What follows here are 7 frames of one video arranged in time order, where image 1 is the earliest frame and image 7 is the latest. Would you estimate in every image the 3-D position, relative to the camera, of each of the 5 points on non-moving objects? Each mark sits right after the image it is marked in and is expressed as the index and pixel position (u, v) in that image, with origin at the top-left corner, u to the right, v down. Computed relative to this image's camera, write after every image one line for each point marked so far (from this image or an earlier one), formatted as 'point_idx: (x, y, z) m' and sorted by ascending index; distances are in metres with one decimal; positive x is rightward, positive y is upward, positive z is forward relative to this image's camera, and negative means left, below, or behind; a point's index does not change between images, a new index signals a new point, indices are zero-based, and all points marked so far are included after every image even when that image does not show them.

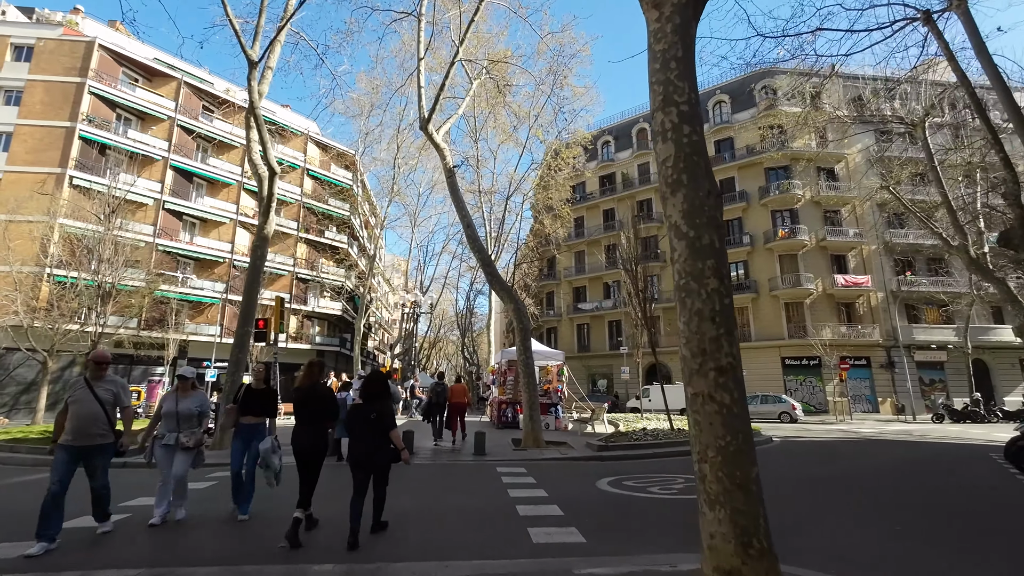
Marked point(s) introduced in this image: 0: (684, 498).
0: (+2.0, -2.4, +5.5) m
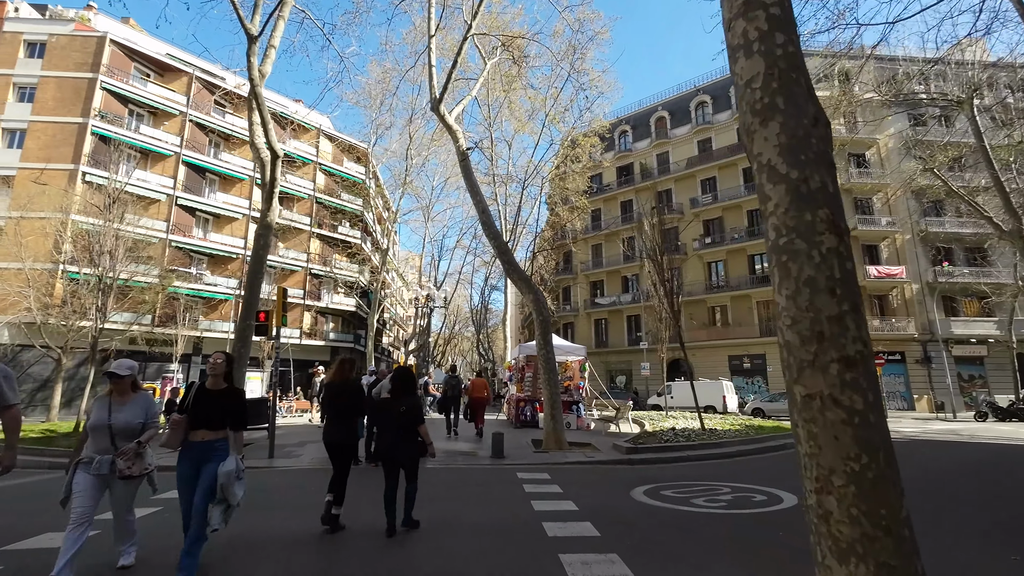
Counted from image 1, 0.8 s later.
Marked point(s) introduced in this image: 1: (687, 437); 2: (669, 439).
0: (+2.2, -2.2, +4.7) m
1: (+3.4, -2.8, +9.4) m
2: (+3.0, -2.8, +9.1) m
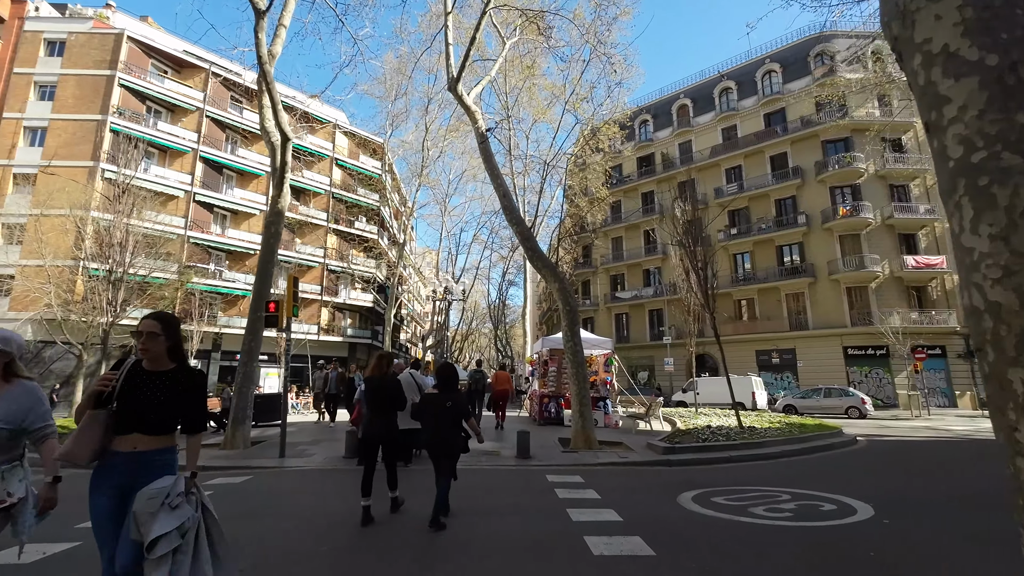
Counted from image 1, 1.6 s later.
0: (+2.5, -2.0, +4.1) m
1: (+3.8, -2.6, +8.8) m
2: (+3.4, -2.6, +8.5) m
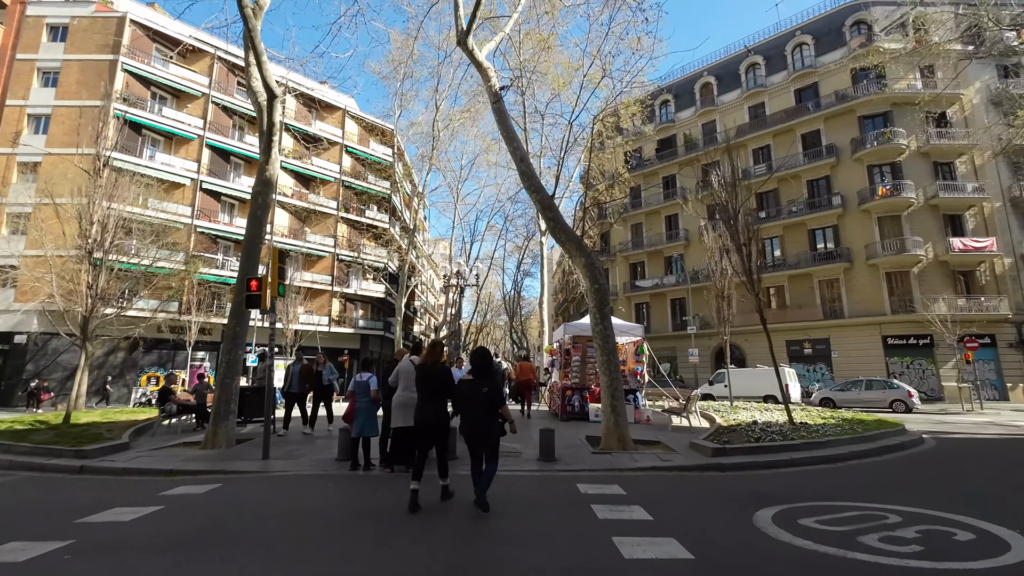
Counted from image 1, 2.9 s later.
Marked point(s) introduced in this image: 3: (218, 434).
0: (+2.7, -1.7, +3.0) m
1: (+4.2, -2.2, +7.6) m
2: (+3.7, -2.2, +7.3) m
3: (-4.0, -2.0, +6.6) m
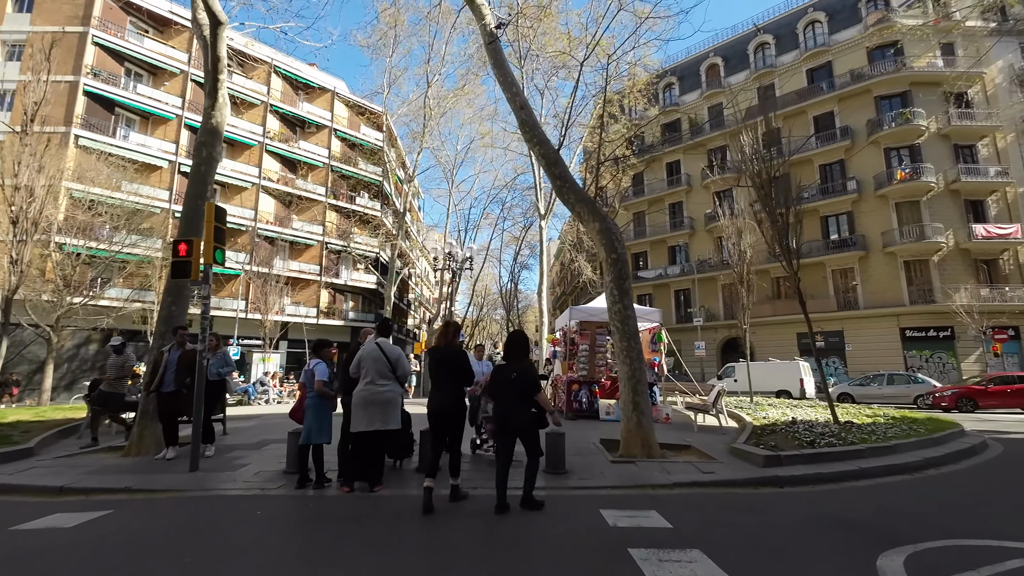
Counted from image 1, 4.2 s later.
0: (+2.7, -1.4, +1.7) m
1: (+4.1, -1.9, +6.4) m
2: (+3.7, -1.8, +6.1) m
3: (-4.0, -1.6, +5.3) m
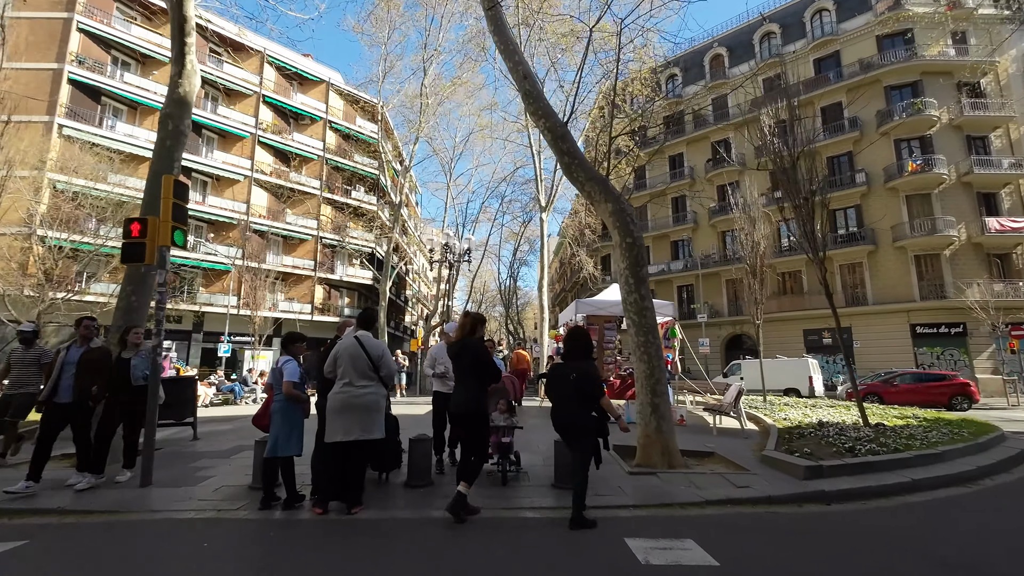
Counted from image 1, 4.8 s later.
0: (+2.7, -1.3, +1.1) m
1: (+4.2, -1.8, +5.8) m
2: (+3.7, -1.7, +5.5) m
3: (-4.0, -1.5, +4.7) m
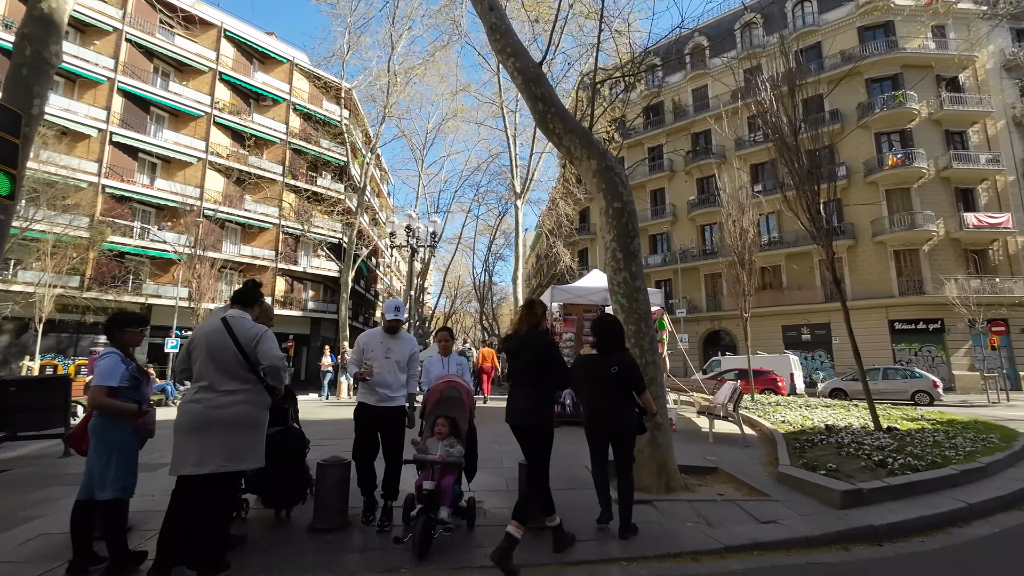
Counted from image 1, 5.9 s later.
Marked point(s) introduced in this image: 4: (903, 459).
0: (+2.5, -1.1, +0.2) m
1: (+3.8, -1.6, +4.9) m
2: (+3.3, -1.5, +4.6) m
3: (-4.3, -1.3, +3.5) m
4: (+3.4, -1.5, +4.2) m
